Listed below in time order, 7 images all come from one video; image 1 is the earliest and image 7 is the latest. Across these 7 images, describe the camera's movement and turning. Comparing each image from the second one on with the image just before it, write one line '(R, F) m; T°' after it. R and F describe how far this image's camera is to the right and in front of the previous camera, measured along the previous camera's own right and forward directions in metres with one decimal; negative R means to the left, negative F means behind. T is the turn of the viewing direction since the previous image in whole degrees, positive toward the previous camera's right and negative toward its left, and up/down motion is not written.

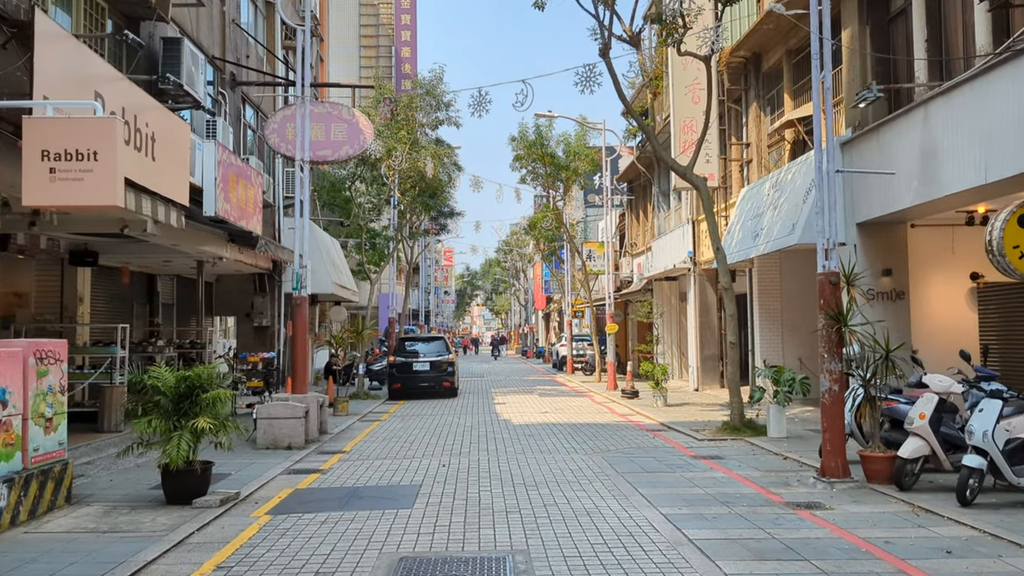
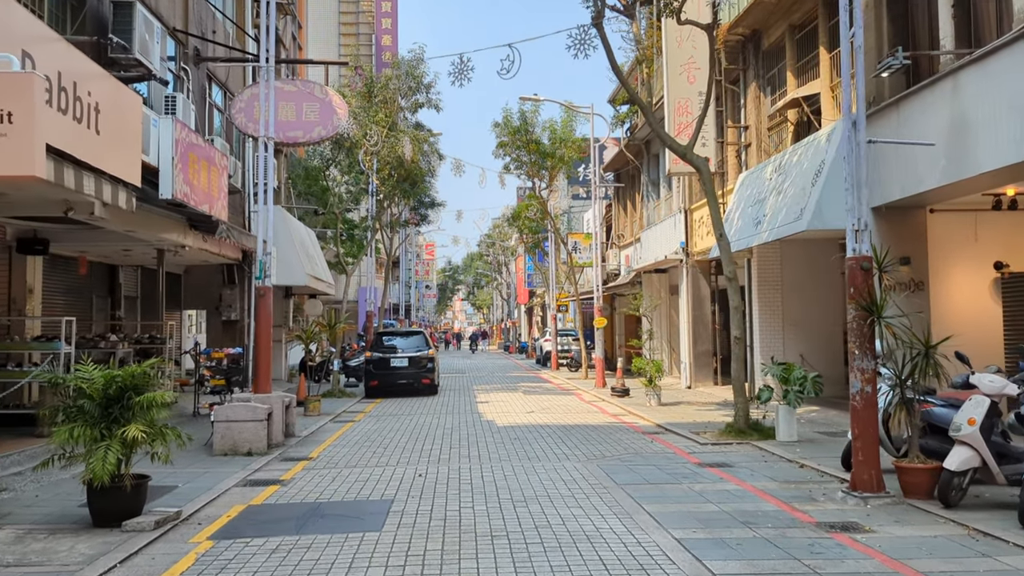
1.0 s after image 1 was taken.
(0.0, +1.1) m; +1°
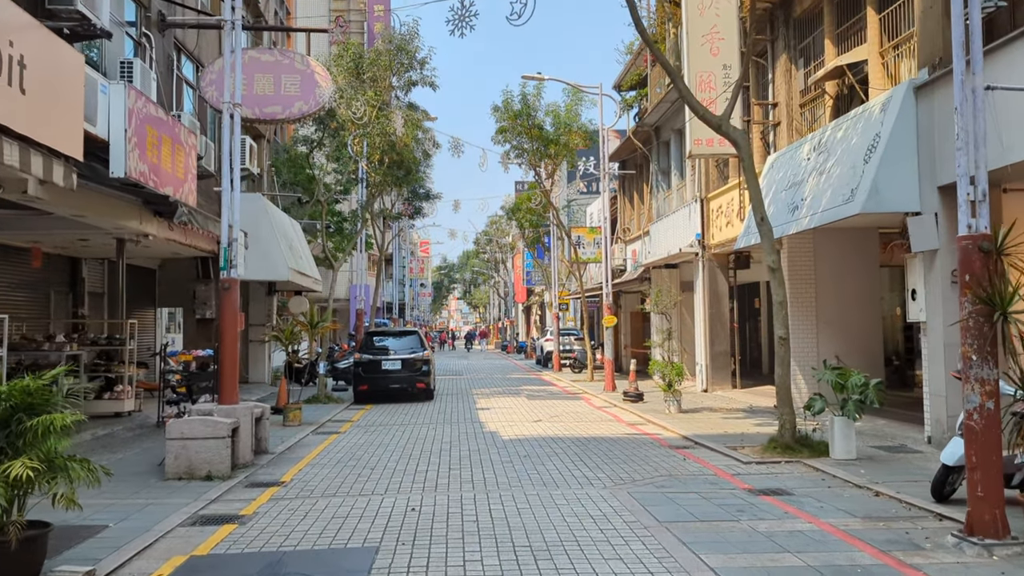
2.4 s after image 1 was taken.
(-0.1, +1.7) m; 0°
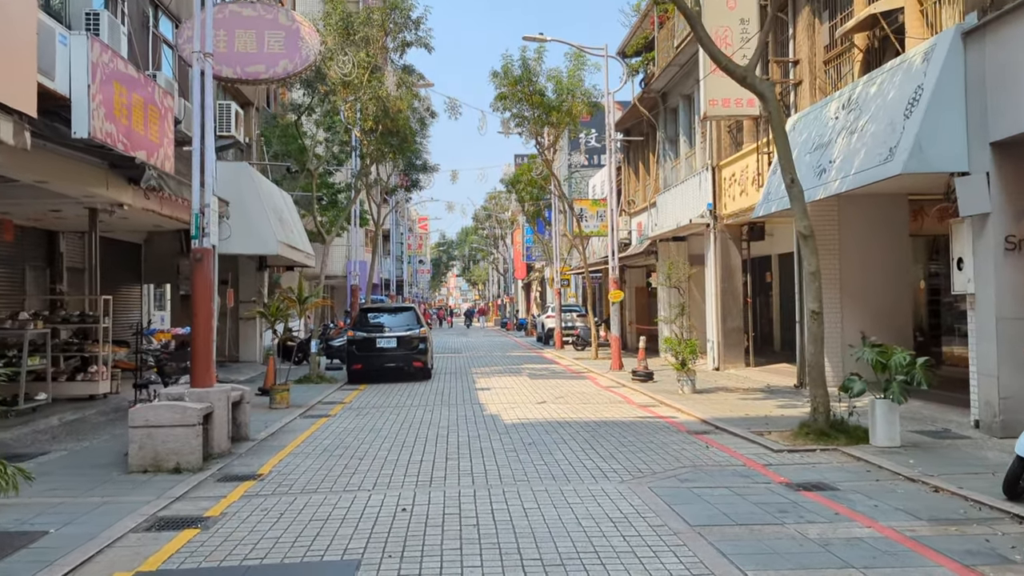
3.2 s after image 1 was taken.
(0.0, +1.0) m; 0°
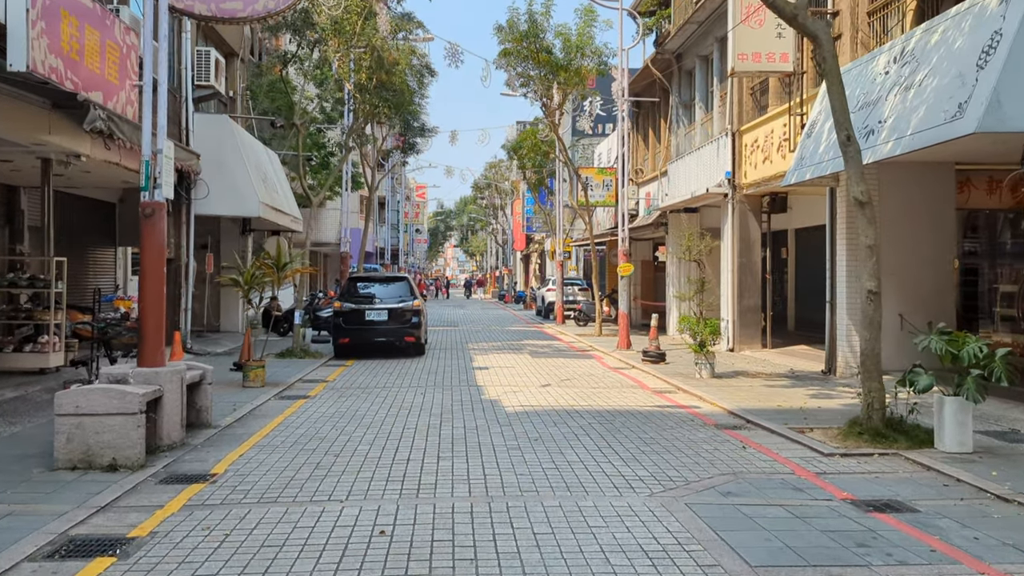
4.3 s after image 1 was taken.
(-0.1, +1.4) m; 0°
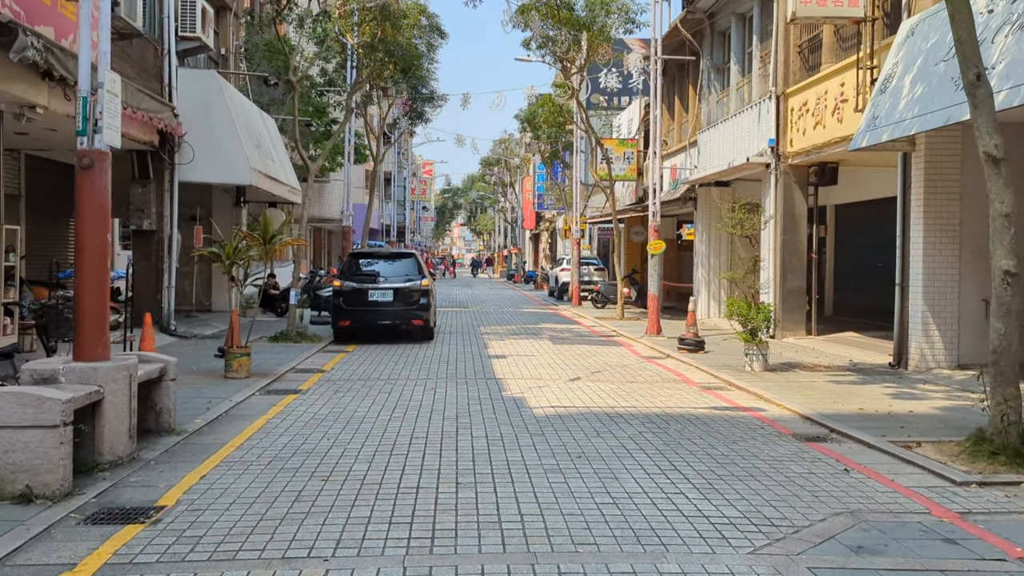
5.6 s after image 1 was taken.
(-0.2, +1.7) m; 0°
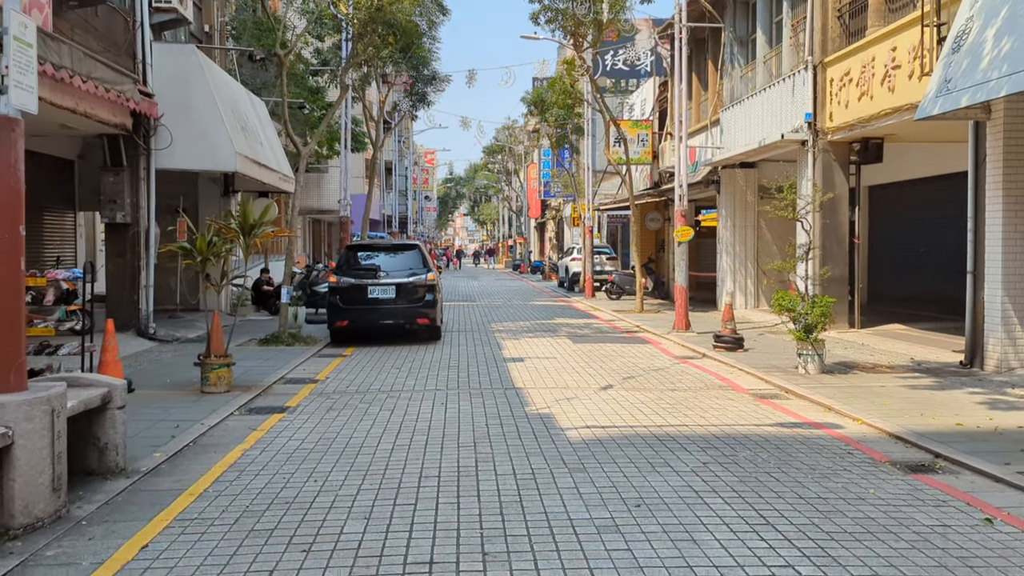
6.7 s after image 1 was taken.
(-0.2, +1.4) m; 0°
